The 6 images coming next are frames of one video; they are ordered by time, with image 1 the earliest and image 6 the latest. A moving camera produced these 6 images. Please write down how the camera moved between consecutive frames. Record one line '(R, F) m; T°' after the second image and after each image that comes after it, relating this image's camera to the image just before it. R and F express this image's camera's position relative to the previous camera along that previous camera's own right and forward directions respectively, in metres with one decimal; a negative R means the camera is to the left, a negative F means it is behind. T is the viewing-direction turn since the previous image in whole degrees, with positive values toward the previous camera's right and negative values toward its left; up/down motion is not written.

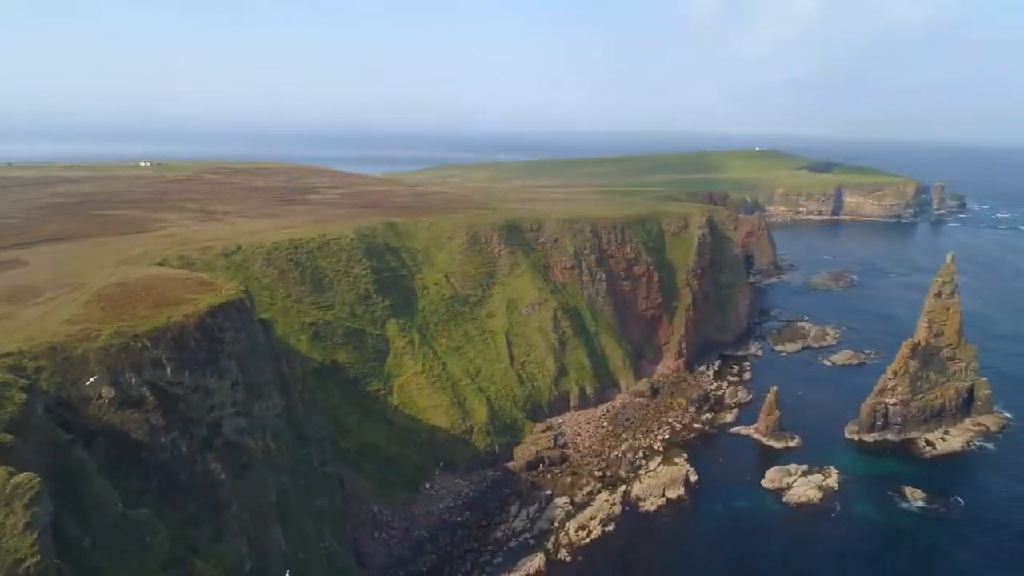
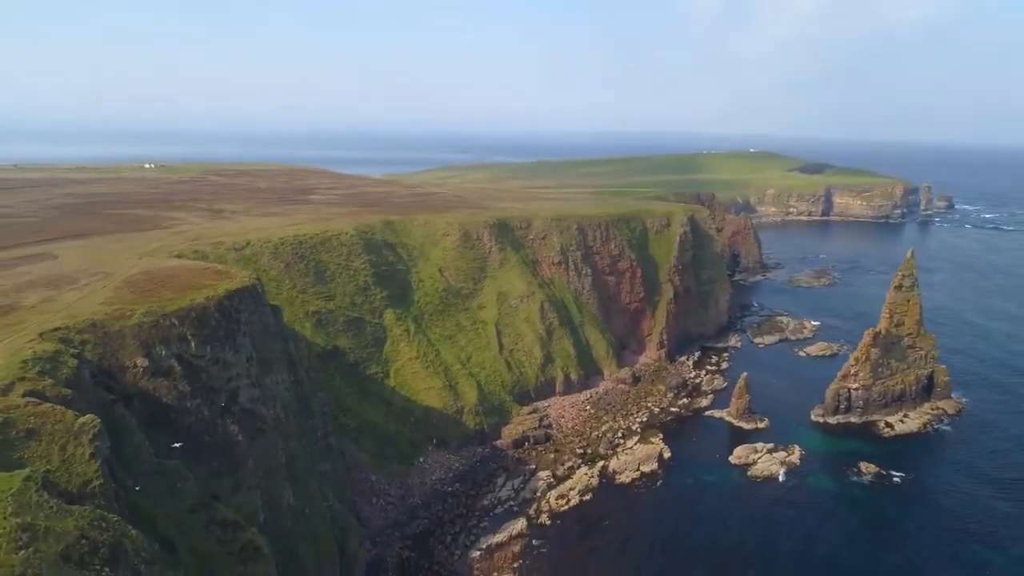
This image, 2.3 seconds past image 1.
(+0.9, -4.2) m; 0°
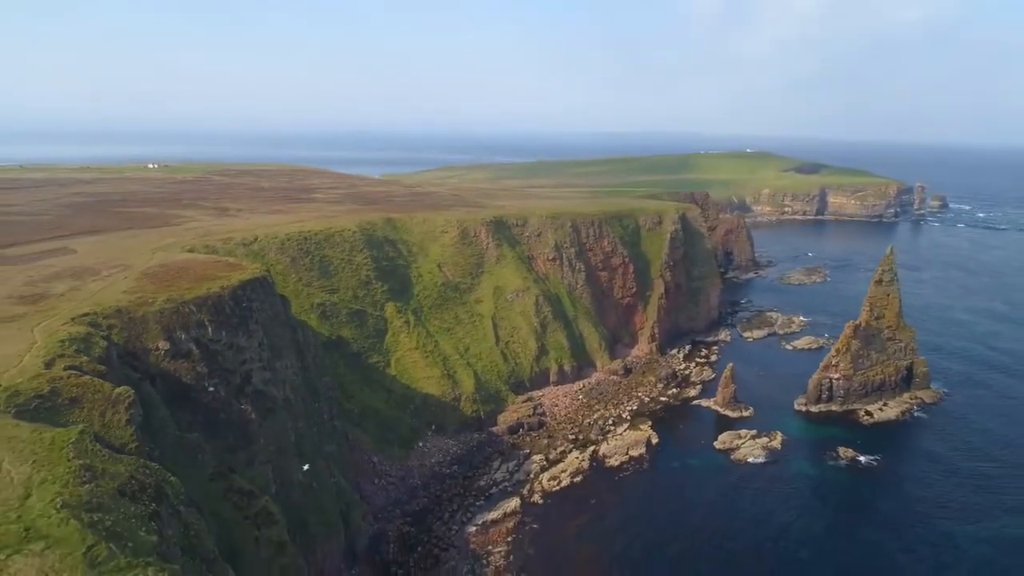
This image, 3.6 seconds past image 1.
(+0.4, -2.7) m; 0°
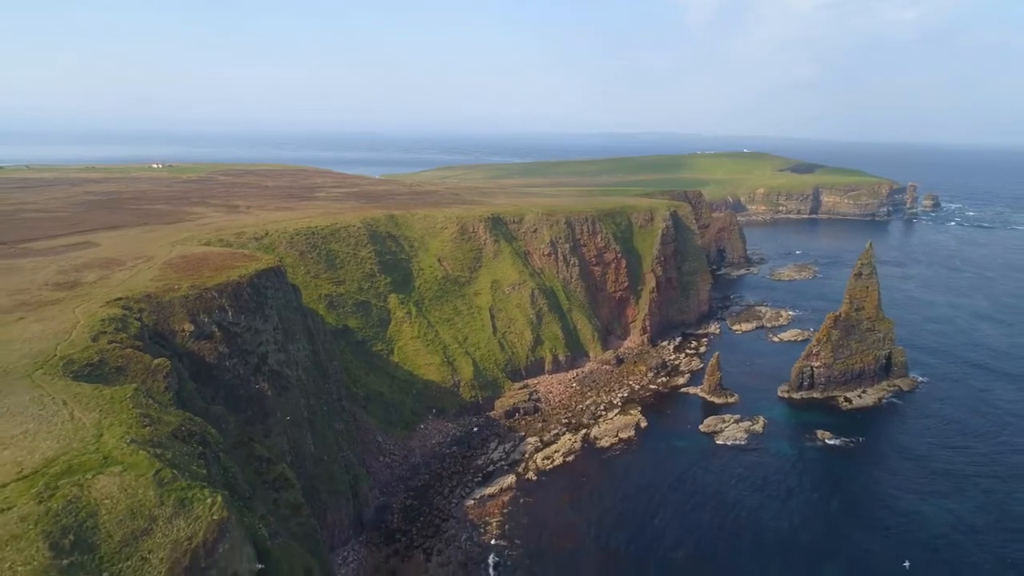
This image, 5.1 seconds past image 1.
(+0.3, -3.3) m; 0°
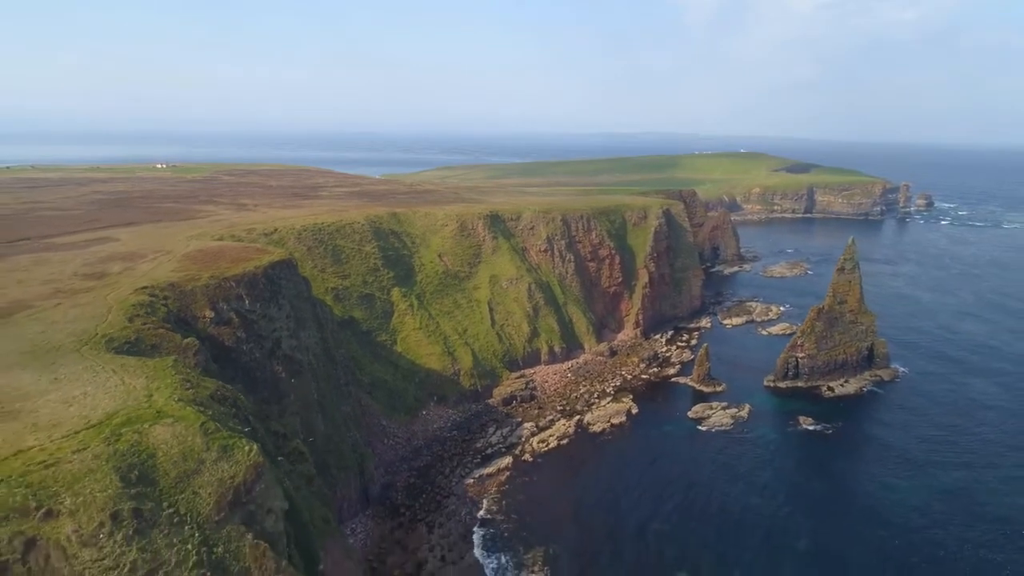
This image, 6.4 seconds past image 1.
(+0.2, -3.0) m; 0°
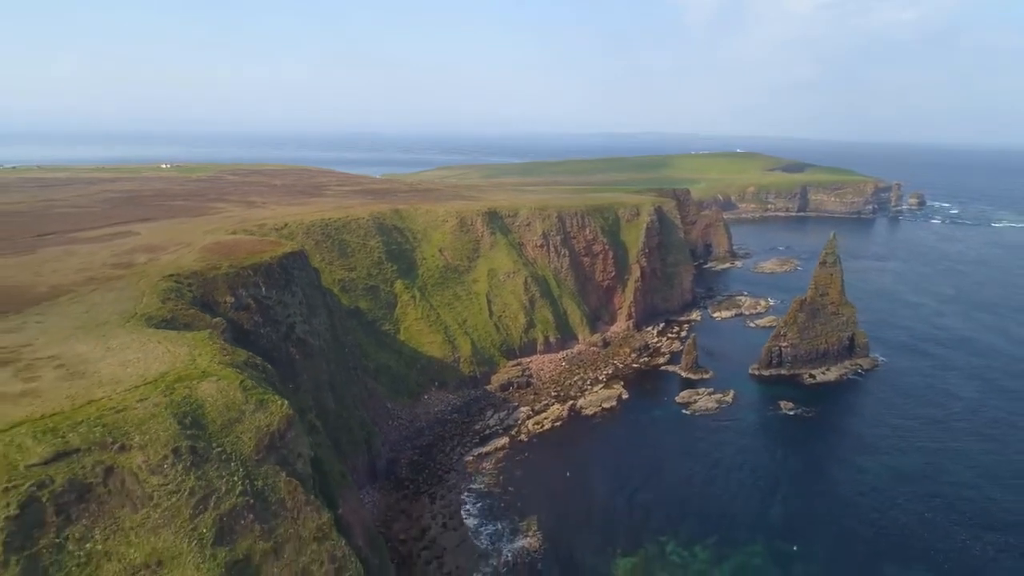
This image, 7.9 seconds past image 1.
(+0.3, -3.6) m; 0°
